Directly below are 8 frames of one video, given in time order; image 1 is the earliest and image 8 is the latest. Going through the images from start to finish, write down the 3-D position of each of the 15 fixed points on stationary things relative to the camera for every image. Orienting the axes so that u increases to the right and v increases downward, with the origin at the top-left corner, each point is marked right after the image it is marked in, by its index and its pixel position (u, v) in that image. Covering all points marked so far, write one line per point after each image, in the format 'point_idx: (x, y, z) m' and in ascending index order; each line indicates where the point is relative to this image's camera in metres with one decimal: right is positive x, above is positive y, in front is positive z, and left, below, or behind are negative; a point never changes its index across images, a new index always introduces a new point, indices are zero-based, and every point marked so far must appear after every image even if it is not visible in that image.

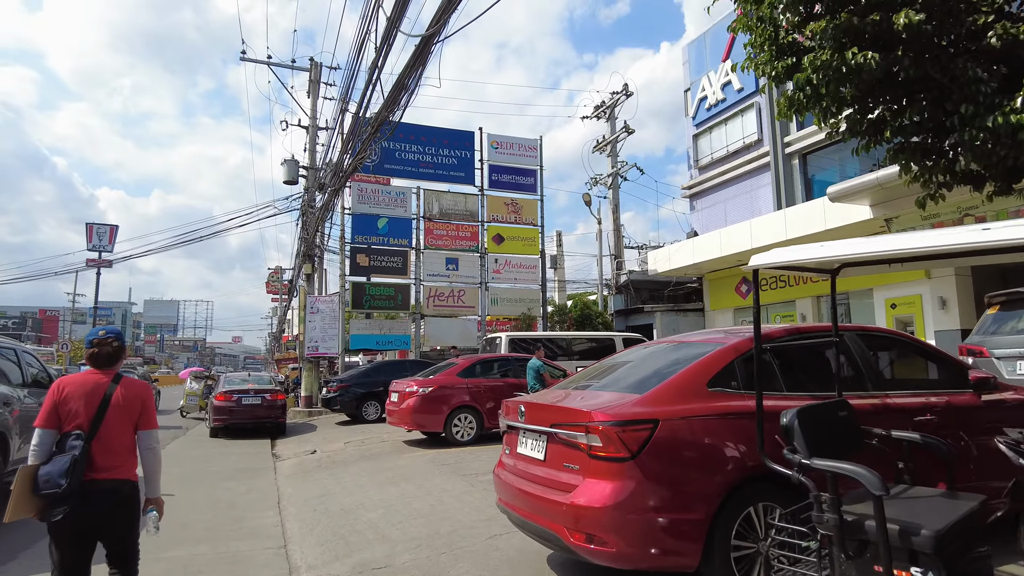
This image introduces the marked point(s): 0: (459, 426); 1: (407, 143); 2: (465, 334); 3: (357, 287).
0: (-0.7, -2.0, +9.7) m
1: (-3.0, +4.1, +19.4) m
2: (-1.3, -1.3, +19.3) m
3: (-4.2, 0.0, +18.4) m
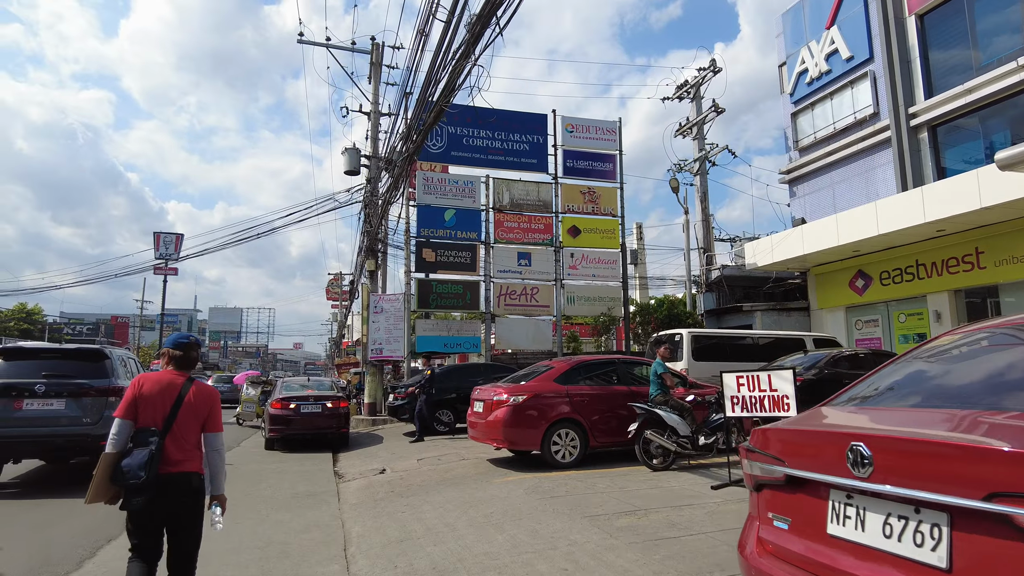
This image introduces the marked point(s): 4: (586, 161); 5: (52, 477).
0: (+0.6, -1.8, +7.9) m
1: (-1.0, +4.2, +17.8) m
2: (+0.7, -1.2, +17.6) m
3: (-2.2, +0.1, +16.9) m
4: (+2.1, +3.6, +18.9) m
5: (-6.0, -2.5, +8.9) m
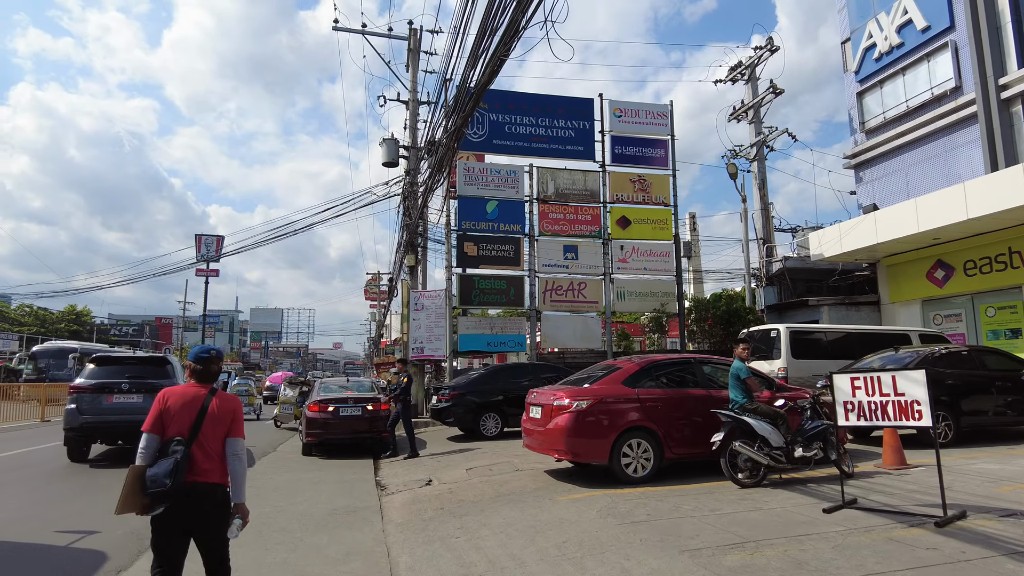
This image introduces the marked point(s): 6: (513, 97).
0: (+1.2, -1.7, +7.0) m
1: (+0.1, +4.3, +16.9) m
2: (+1.8, -1.1, +16.6) m
3: (-1.1, +0.2, +16.0) m
4: (+3.2, +3.7, +17.8) m
5: (-5.3, -2.4, +8.2) m
6: (+0.1, +4.7, +16.9) m
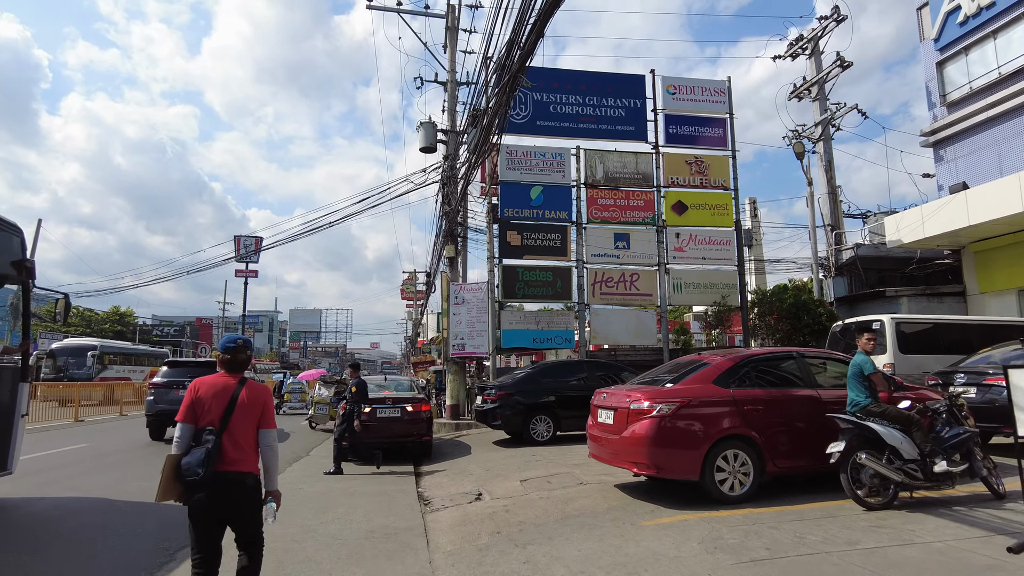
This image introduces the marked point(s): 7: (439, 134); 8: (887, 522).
0: (+1.8, -1.5, +5.8) m
1: (+1.2, +4.5, +15.7) m
2: (+2.9, -0.9, +15.3) m
3: (-0.1, +0.4, +14.9) m
4: (+4.3, +3.9, +16.5) m
5: (-4.6, -2.3, +7.3) m
6: (+1.1, +4.9, +15.7) m
7: (-1.7, +3.6, +15.8) m
8: (+2.6, -1.7, +4.8) m
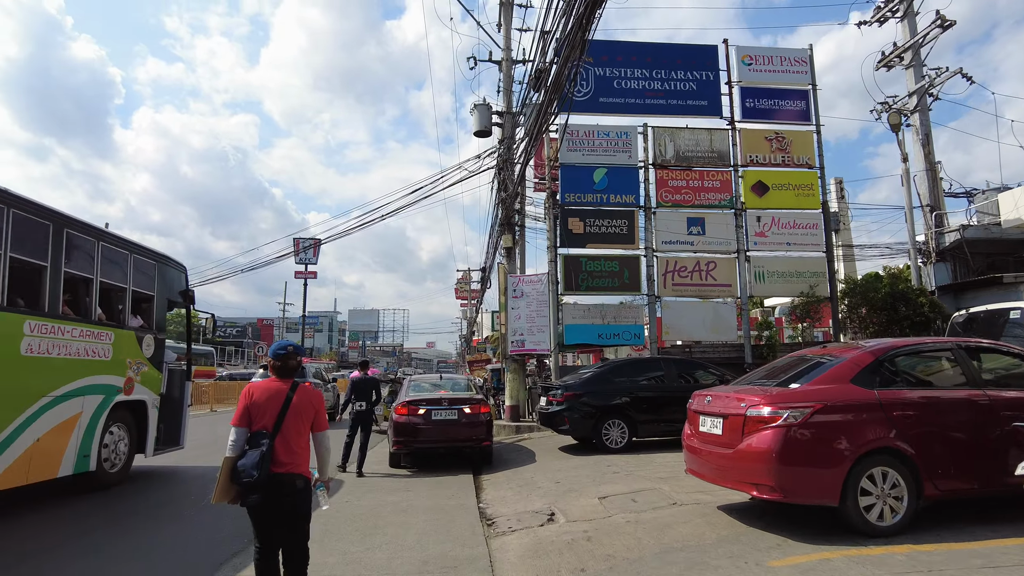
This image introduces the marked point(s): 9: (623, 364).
0: (+2.4, -1.4, +4.5) m
1: (+2.4, +4.7, +14.4) m
2: (+4.2, -0.7, +13.9) m
3: (+1.2, +0.5, +13.8) m
4: (+5.6, +4.2, +15.0) m
5: (-3.9, -2.2, +6.6) m
6: (+2.4, +5.1, +14.5) m
7: (-0.4, +3.7, +14.8) m
8: (+3.1, -1.5, +3.5) m
9: (+1.7, -1.1, +10.3) m
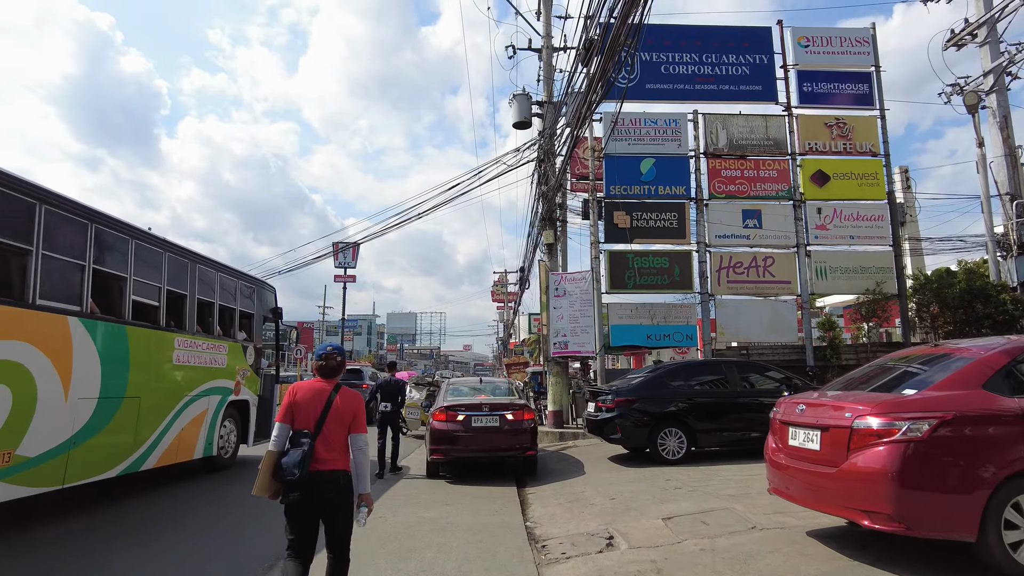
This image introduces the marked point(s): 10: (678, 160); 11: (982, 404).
0: (+2.7, -1.3, +3.6) m
1: (+3.3, +4.7, +13.6) m
2: (+5.0, -0.7, +13.0) m
3: (+2.0, +0.6, +13.0) m
4: (+6.5, +4.2, +14.0) m
5: (-3.4, -2.1, +6.0) m
6: (+3.2, +5.1, +13.6) m
7: (+0.5, +3.8, +14.1) m
8: (+3.4, -1.4, +2.6) m
9: (+2.3, -1.1, +9.5) m
10: (+3.2, +2.4, +13.0) m
11: (+2.6, -0.6, +3.8) m
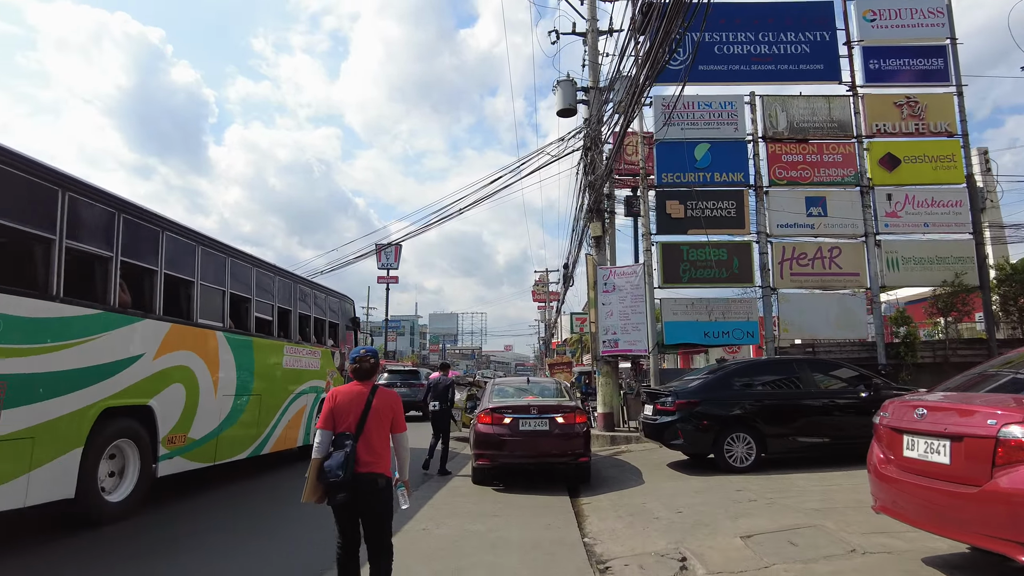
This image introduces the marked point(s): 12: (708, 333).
0: (+3.0, -1.2, +2.9) m
1: (+4.1, +4.8, +12.8) m
2: (+5.9, -0.5, +12.1) m
3: (+2.8, +0.7, +12.2) m
4: (+7.3, +4.4, +13.0) m
5: (-3.0, -2.1, +5.6) m
6: (+4.0, +5.3, +12.8) m
7: (+1.3, +3.8, +13.5) m
8: (+3.7, -1.3, +1.8) m
9: (+3.0, -1.0, +8.7) m
10: (+4.0, +2.5, +12.2) m
11: (+2.9, -0.5, +3.0) m
12: (+3.5, -0.8, +12.2) m
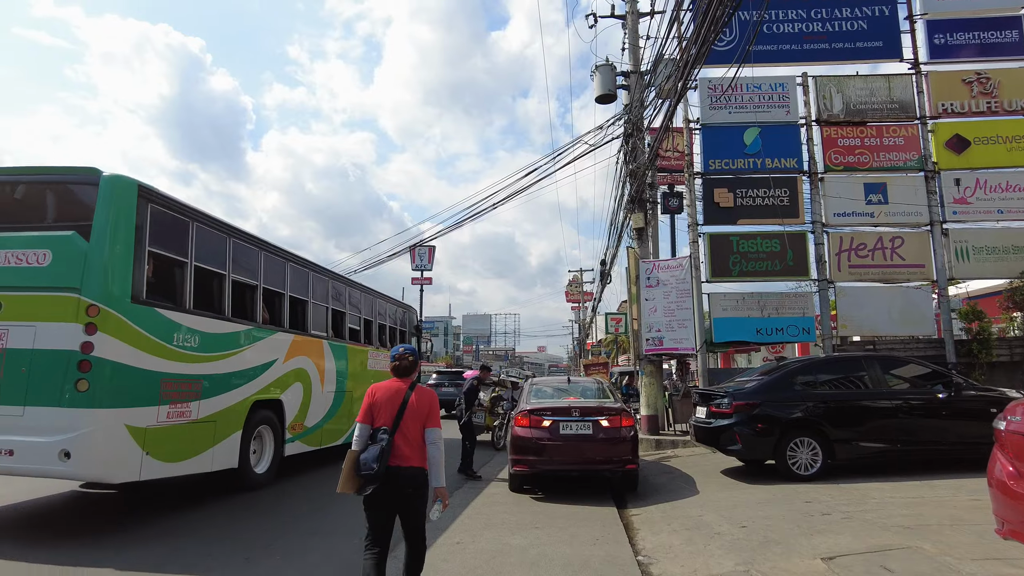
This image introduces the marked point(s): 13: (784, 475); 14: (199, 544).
0: (+3.2, -1.1, +2.1) m
1: (+4.7, +4.9, +12.0) m
2: (+6.5, -0.4, +11.1) m
3: (+3.5, +0.8, +11.5) m
4: (+8.0, +4.5, +12.0) m
5: (-2.6, -2.0, +5.2) m
6: (+4.6, +5.4, +12.0) m
7: (+2.0, +3.9, +12.8) m
8: (+3.8, -1.1, +1.0) m
9: (+3.4, -0.9, +7.9) m
10: (+4.6, +2.7, +11.4) m
11: (+3.1, -0.4, +2.2) m
12: (+4.1, -0.7, +11.4) m
13: (+3.0, -2.0, +7.5) m
14: (-2.3, -2.0, +5.1) m
